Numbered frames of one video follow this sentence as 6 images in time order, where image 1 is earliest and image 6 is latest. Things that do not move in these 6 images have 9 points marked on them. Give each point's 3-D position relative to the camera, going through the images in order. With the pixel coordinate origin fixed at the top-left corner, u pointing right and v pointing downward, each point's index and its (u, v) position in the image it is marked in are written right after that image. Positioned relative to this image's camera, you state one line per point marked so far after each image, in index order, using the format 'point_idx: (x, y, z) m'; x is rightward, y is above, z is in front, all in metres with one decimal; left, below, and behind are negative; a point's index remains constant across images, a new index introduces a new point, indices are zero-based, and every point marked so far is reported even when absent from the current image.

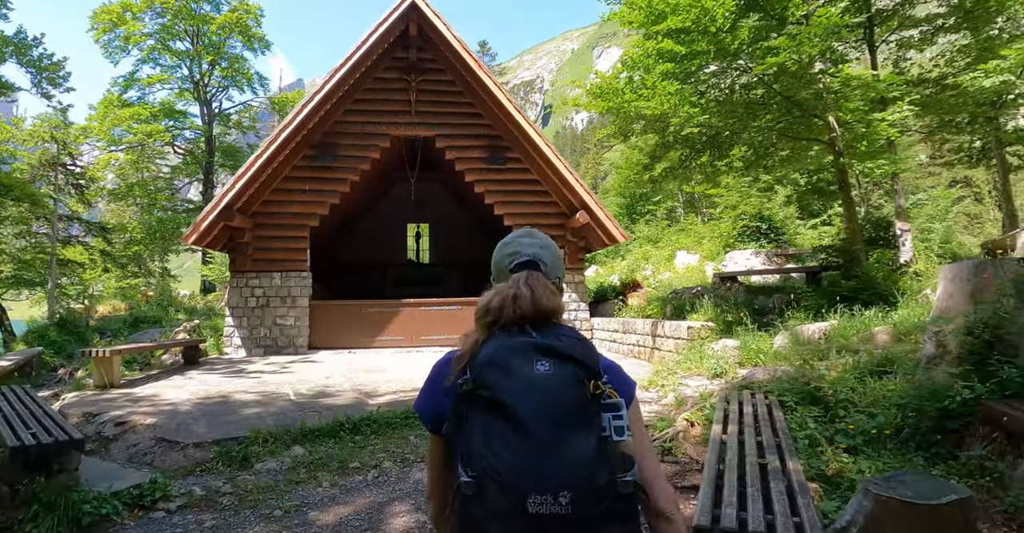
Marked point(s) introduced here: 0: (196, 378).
0: (-5.4, -1.9, +9.4) m
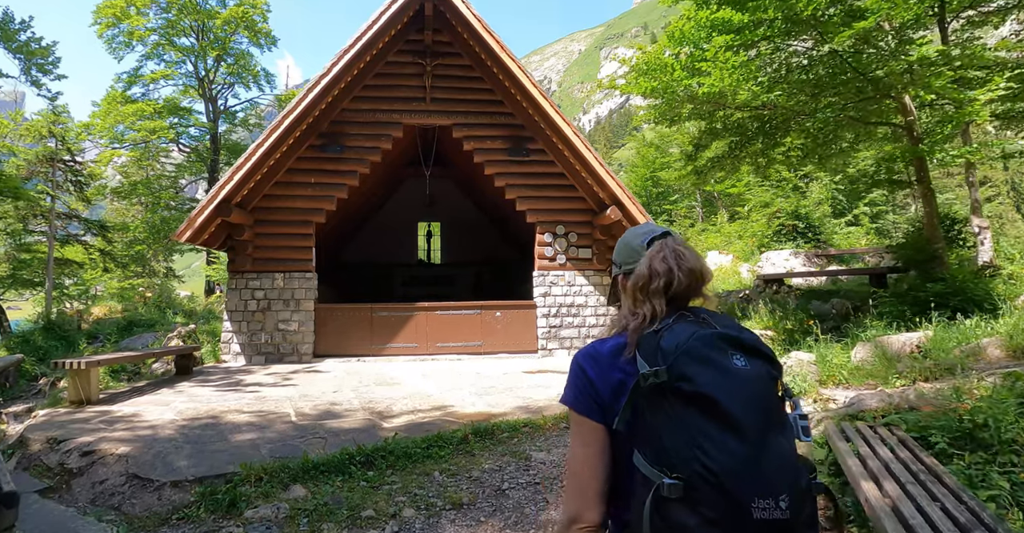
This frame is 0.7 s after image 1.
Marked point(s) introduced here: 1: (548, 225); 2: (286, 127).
0: (-4.9, -1.9, +8.4) m
1: (+0.8, +0.9, +12.1) m
2: (-4.2, +2.6, +10.4) m
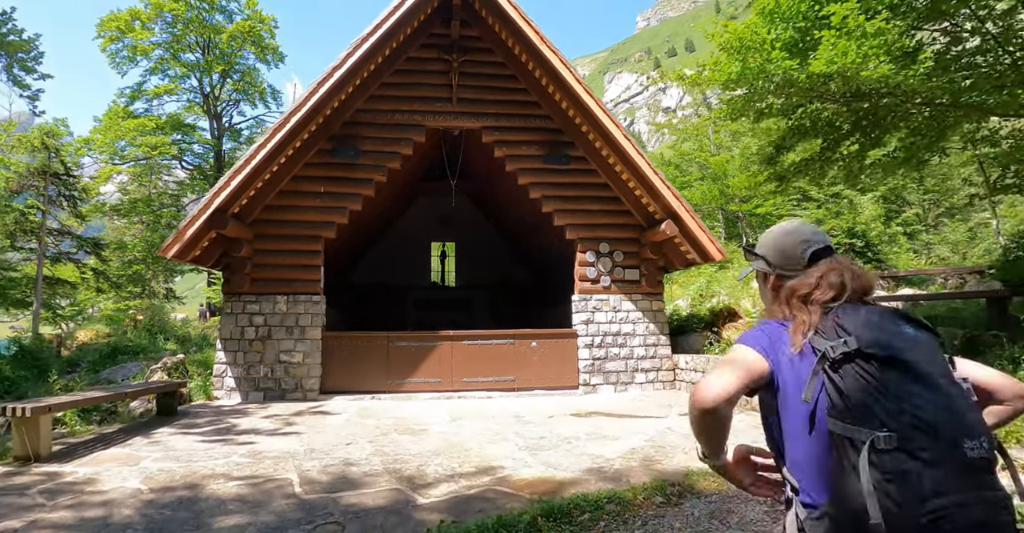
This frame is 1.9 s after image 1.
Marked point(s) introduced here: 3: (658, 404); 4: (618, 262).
0: (-4.2, -2.2, +6.8) m
1: (+1.5, +0.5, +10.6) m
2: (-3.5, +2.3, +9.0) m
3: (+2.5, -2.3, +9.3) m
4: (+2.1, +0.1, +10.7) m
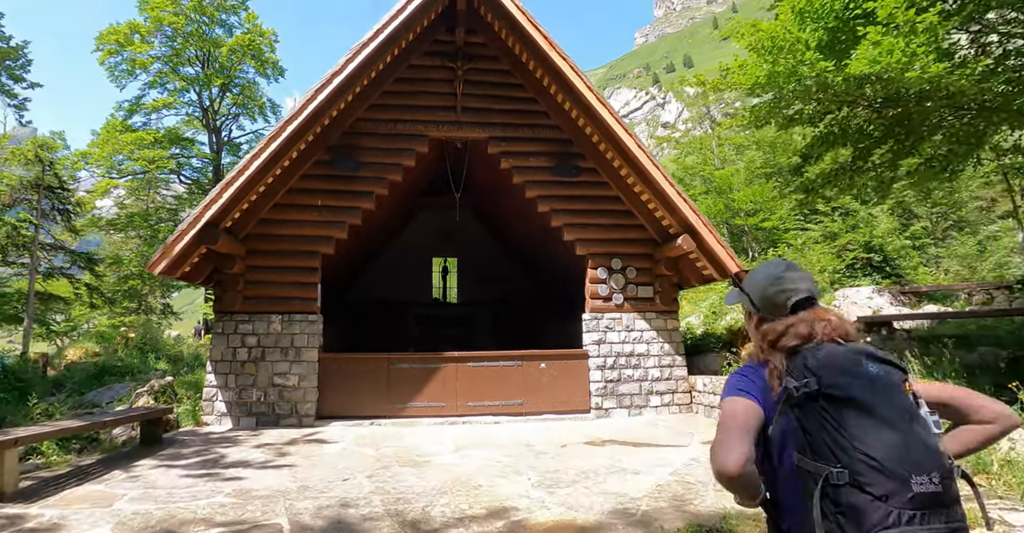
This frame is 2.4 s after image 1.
0: (-4.1, -2.4, +6.2) m
1: (+1.6, +0.2, +10.1) m
2: (-3.4, +2.0, +8.5) m
3: (+2.6, -2.6, +8.7) m
4: (+2.2, -0.2, +10.1) m
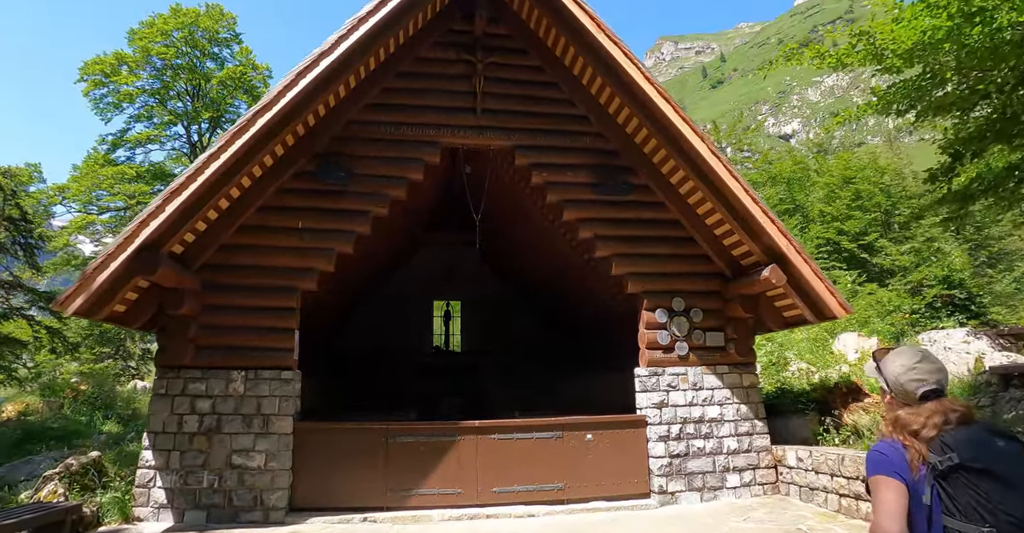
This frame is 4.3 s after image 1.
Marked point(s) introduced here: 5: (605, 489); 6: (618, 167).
0: (-3.6, -2.6, +3.8) m
1: (+2.1, -0.4, +8.0) m
2: (-2.9, +1.6, +6.5) m
3: (+3.1, -3.0, +6.4) m
4: (+2.7, -0.8, +8.0) m
5: (+1.2, -2.9, +7.3) m
6: (+1.6, +1.5, +8.3) m
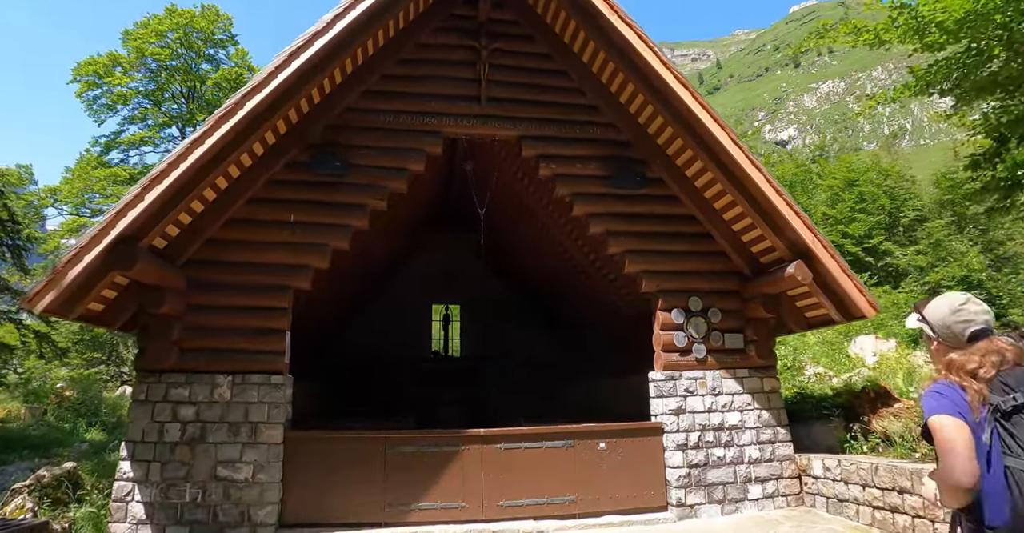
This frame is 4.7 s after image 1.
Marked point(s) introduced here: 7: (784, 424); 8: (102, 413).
0: (-3.4, -2.5, +3.3) m
1: (+2.2, -0.4, +7.5) m
2: (-2.8, +1.6, +6.0) m
3: (+3.2, -3.0, +5.9) m
4: (+2.8, -0.8, +7.5) m
5: (+1.3, -2.9, +6.8) m
6: (+1.7, +1.5, +7.8) m
7: (+3.7, -2.1, +7.4) m
8: (-10.2, -3.6, +13.8) m
